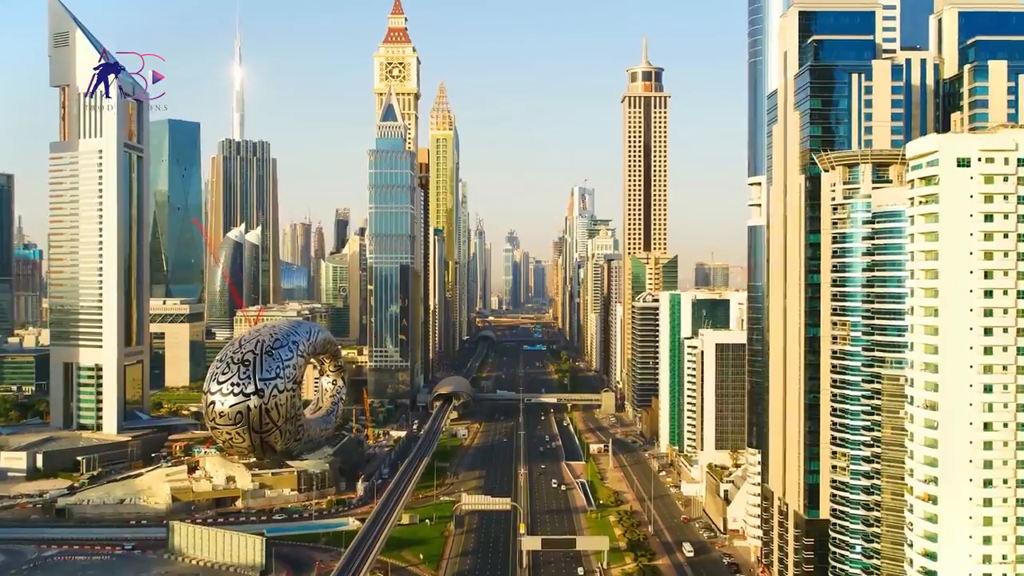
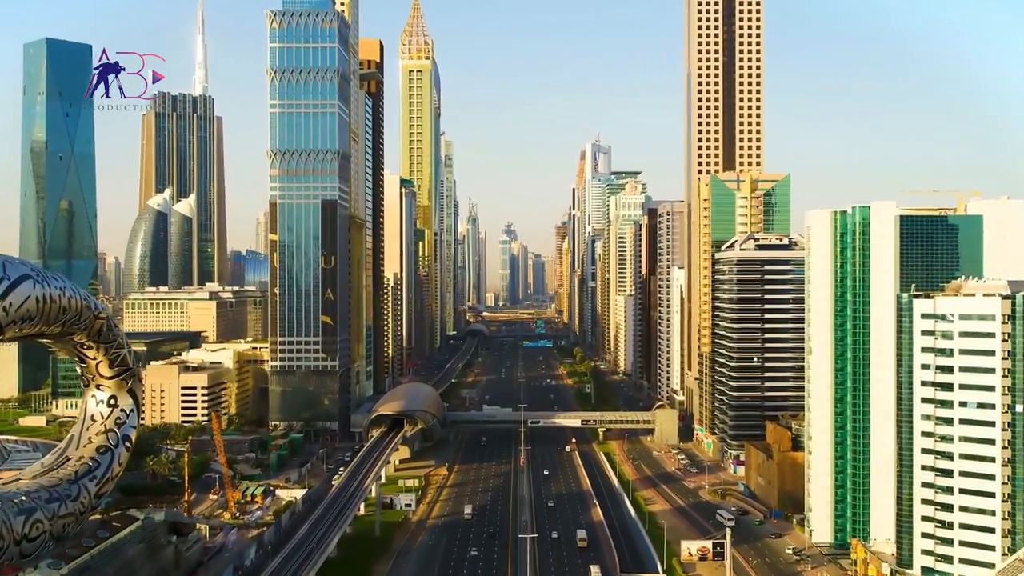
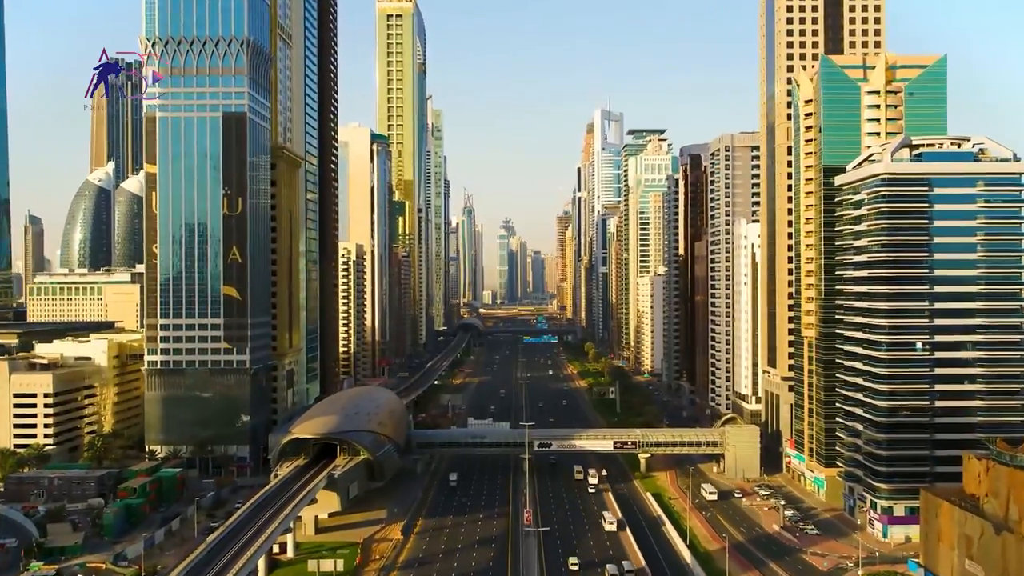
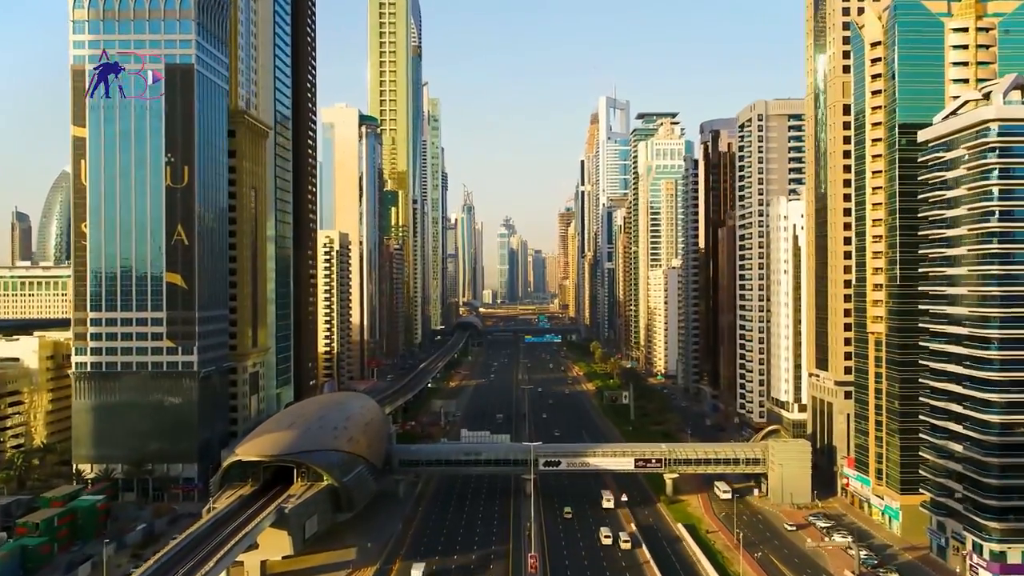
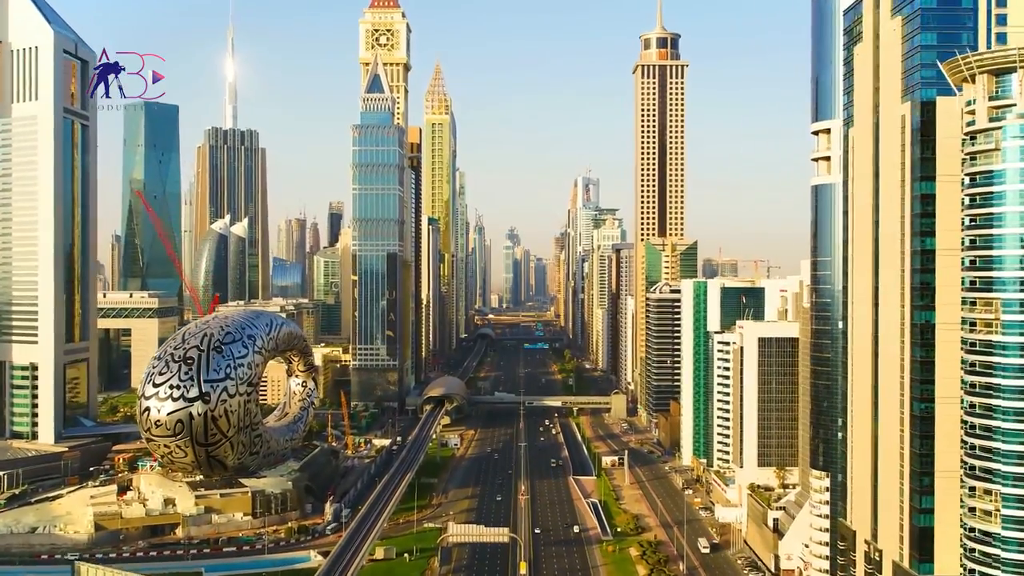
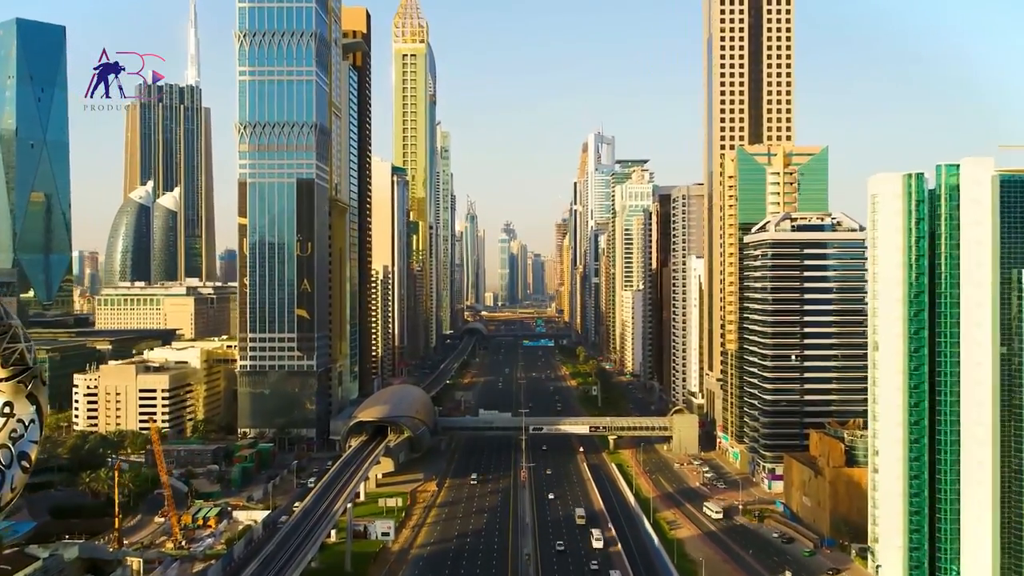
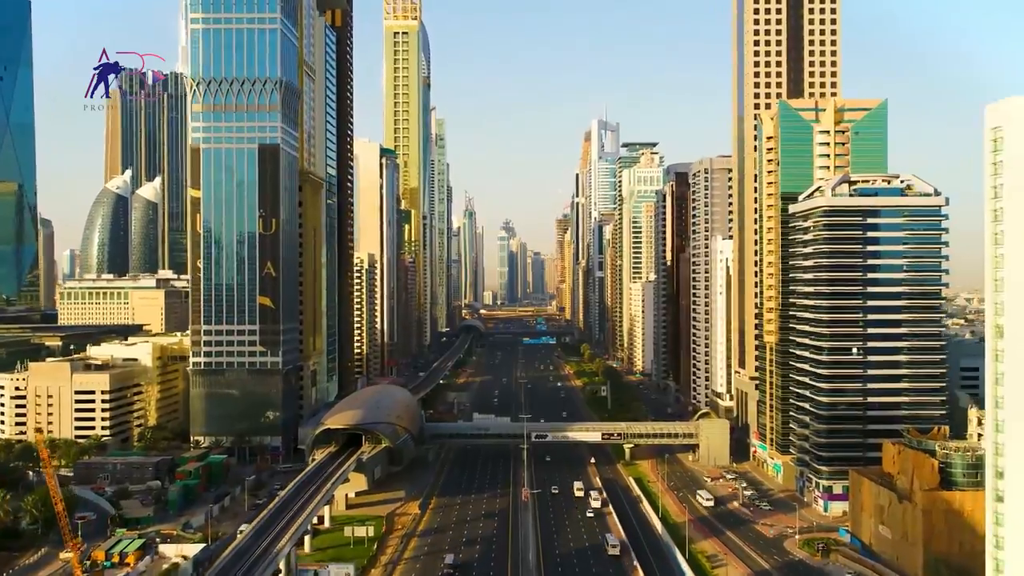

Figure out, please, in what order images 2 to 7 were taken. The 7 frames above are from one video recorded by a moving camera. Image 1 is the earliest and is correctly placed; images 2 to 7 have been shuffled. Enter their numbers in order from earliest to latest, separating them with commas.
5, 2, 6, 7, 3, 4
